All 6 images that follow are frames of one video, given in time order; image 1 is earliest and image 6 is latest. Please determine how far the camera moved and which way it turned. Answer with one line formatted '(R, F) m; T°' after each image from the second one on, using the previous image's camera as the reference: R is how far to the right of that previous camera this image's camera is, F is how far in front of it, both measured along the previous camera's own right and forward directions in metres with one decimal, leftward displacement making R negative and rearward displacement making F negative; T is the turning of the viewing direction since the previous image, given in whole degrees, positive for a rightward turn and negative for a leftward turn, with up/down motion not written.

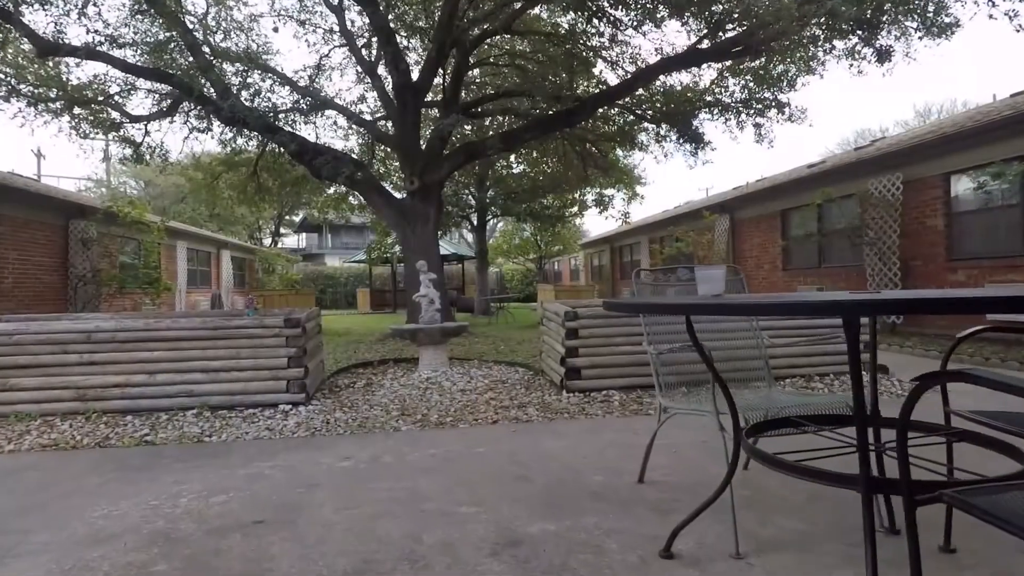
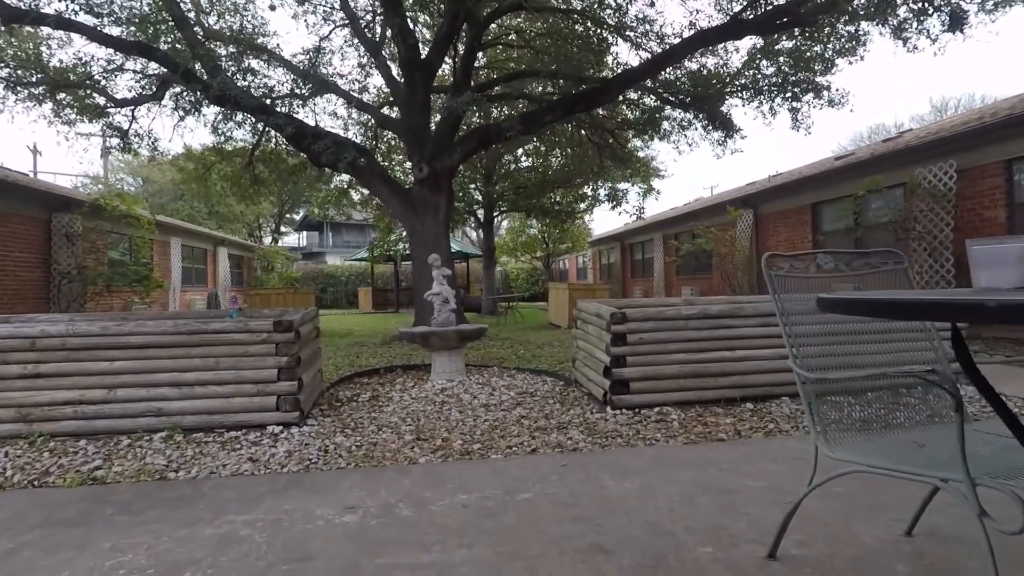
(-0.2, +0.7) m; 0°
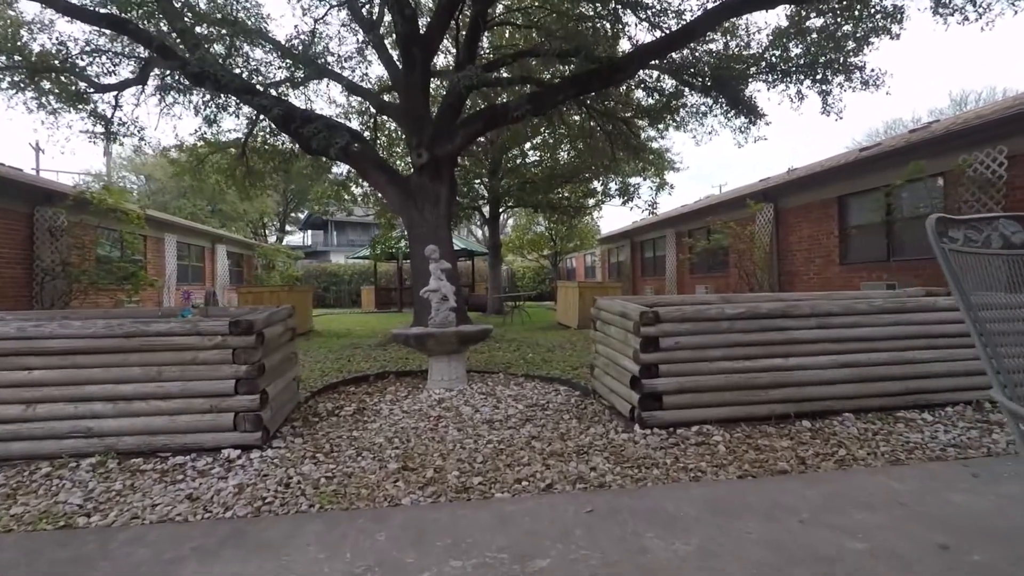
(0.0, +0.6) m; -1°
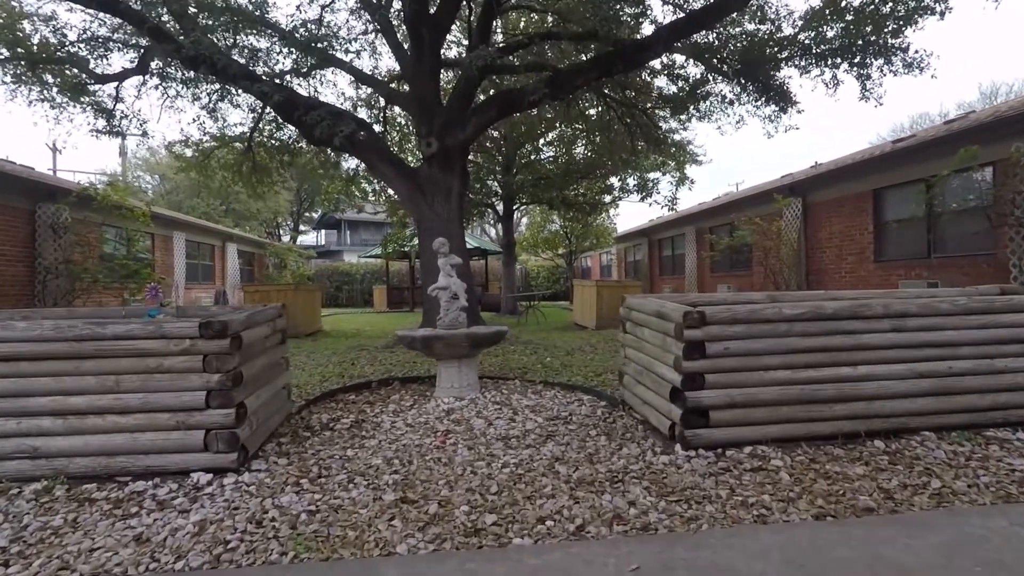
(0.0, +0.5) m; -1°
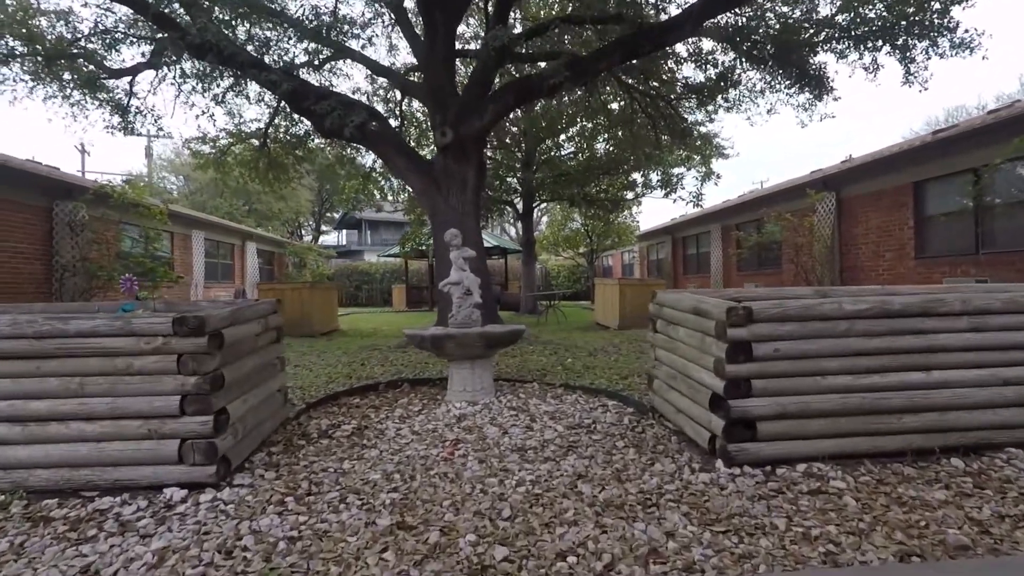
(0.0, +0.3) m; -2°
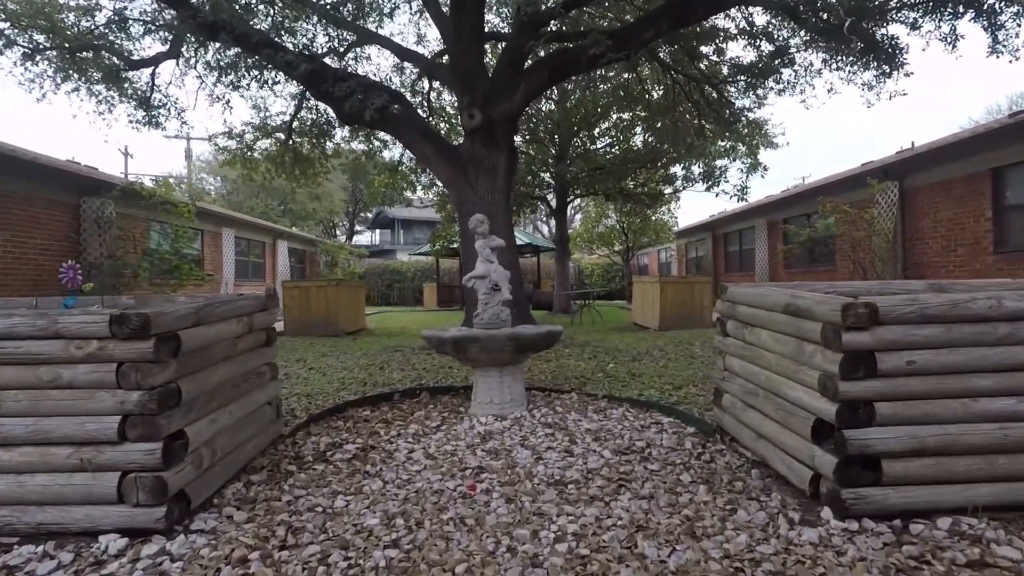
(0.0, +0.5) m; -3°
